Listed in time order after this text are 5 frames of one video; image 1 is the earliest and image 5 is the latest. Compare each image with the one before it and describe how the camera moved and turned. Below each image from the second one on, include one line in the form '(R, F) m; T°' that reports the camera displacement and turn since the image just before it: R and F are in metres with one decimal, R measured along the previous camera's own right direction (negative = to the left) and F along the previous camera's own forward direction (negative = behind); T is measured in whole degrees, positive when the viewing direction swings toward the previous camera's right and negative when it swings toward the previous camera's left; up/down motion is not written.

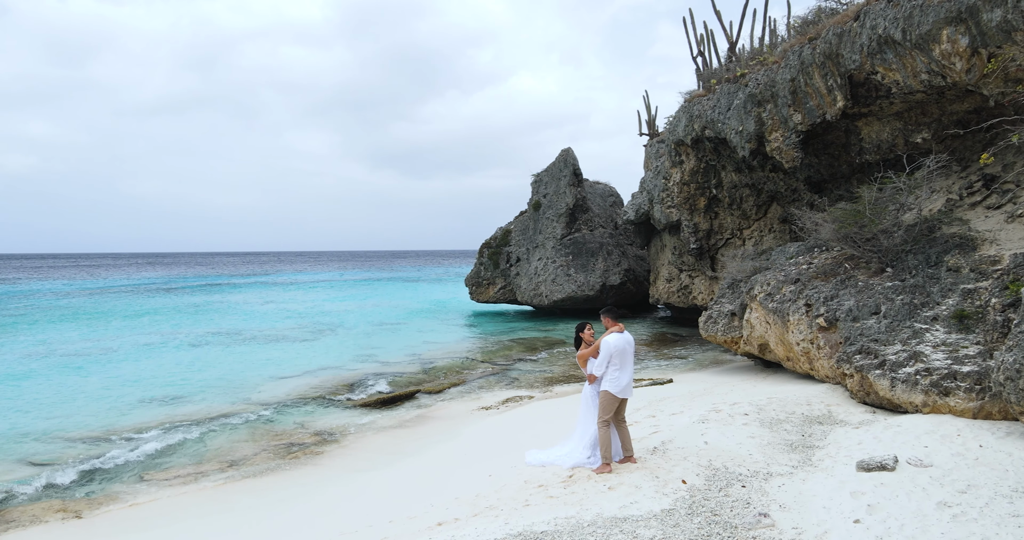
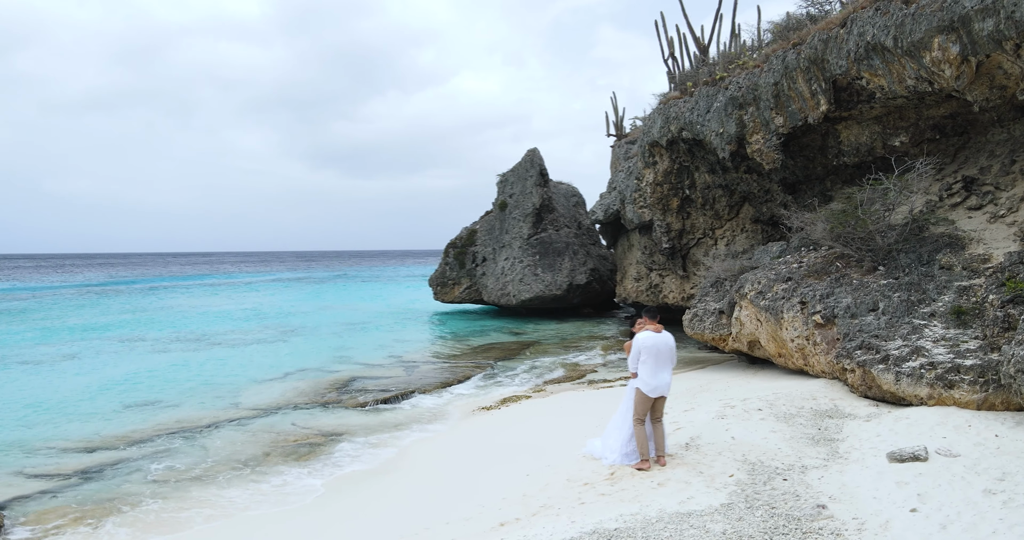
(-0.7, 0.0) m; +4°
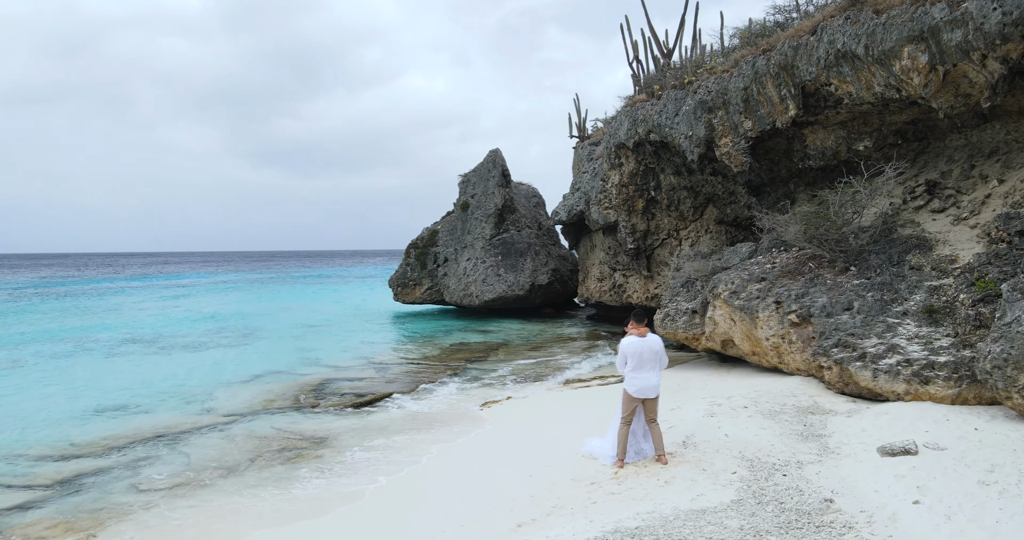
(-0.4, 0.0) m; +4°
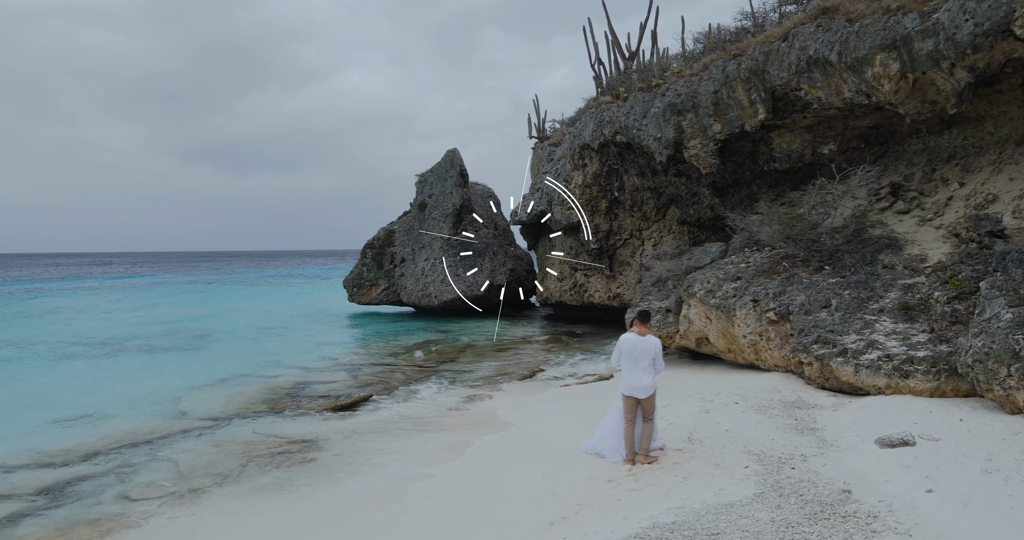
(-0.5, 0.0) m; +5°
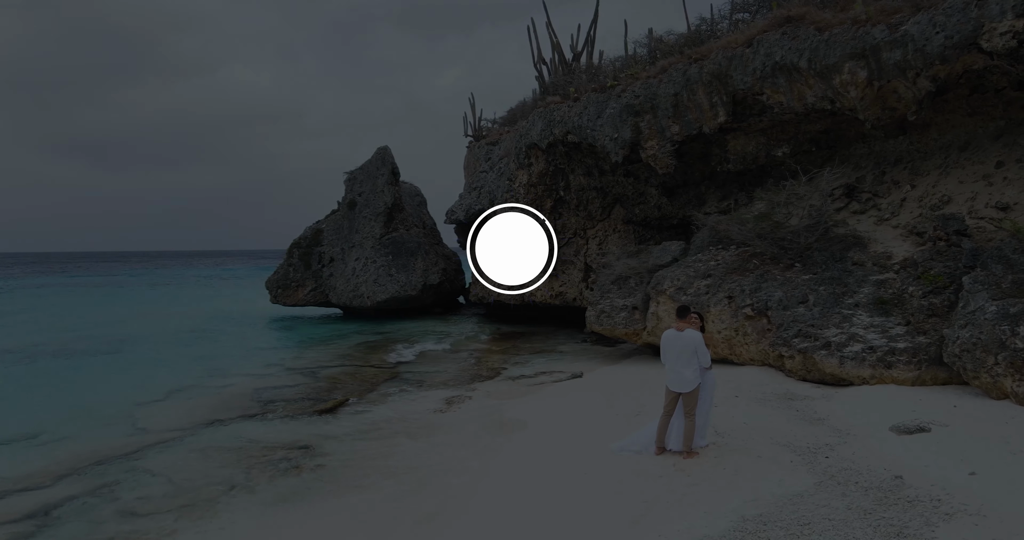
(-1.1, +0.1) m; +8°
